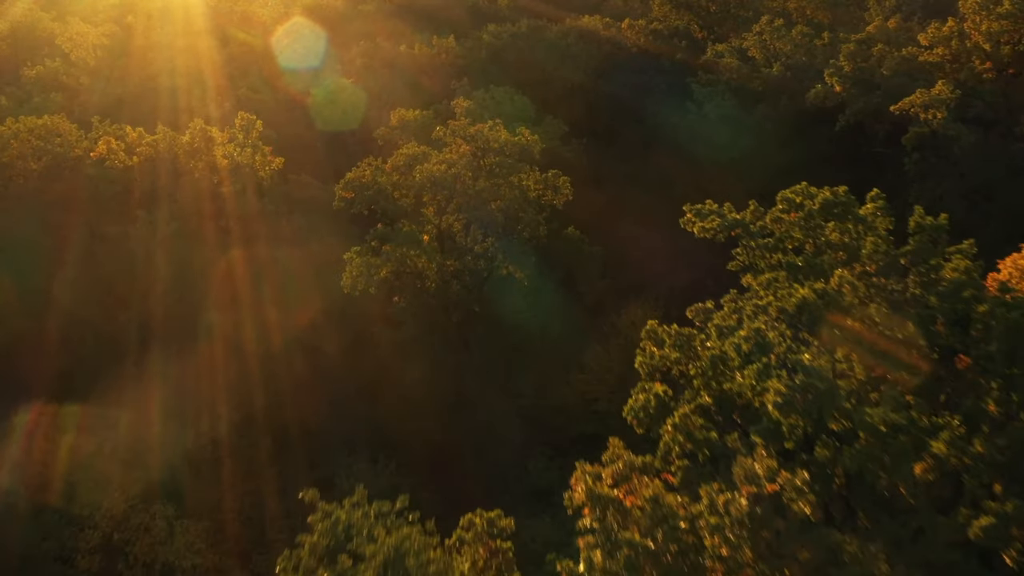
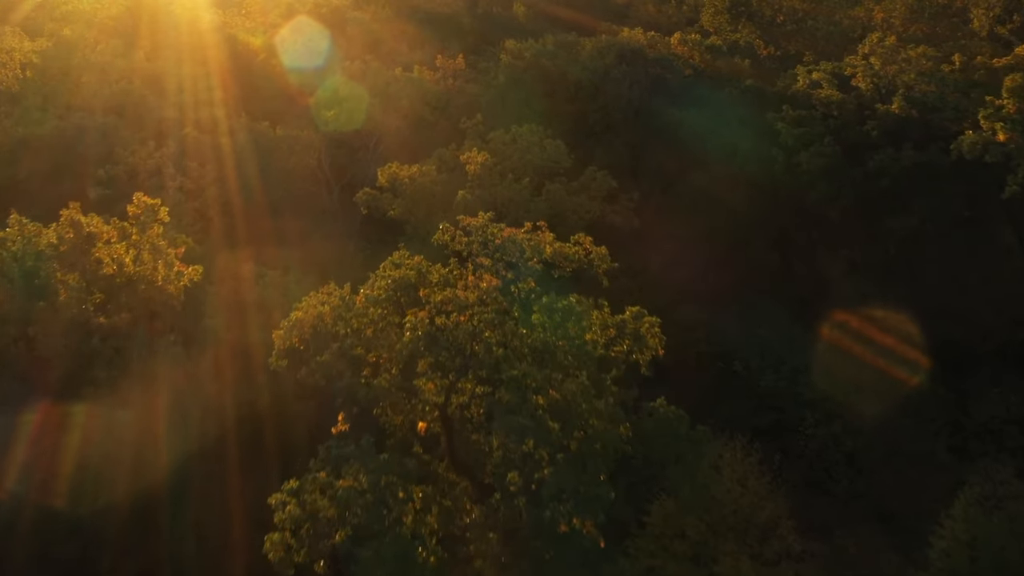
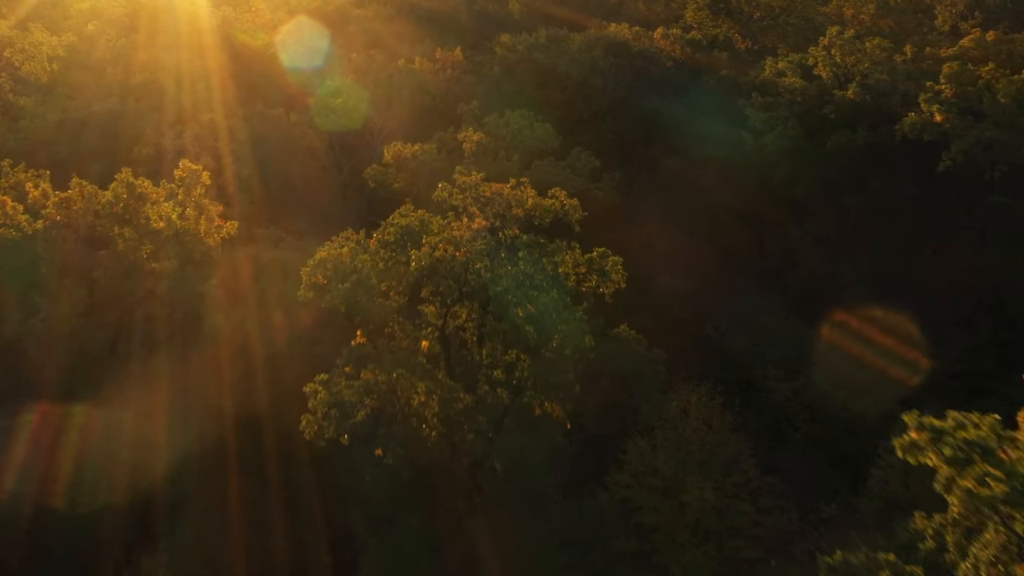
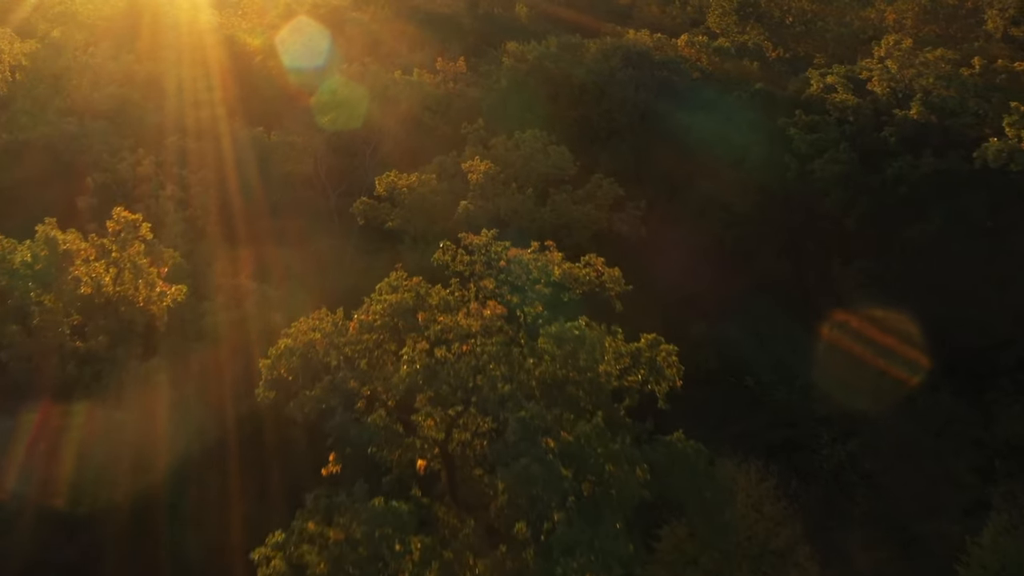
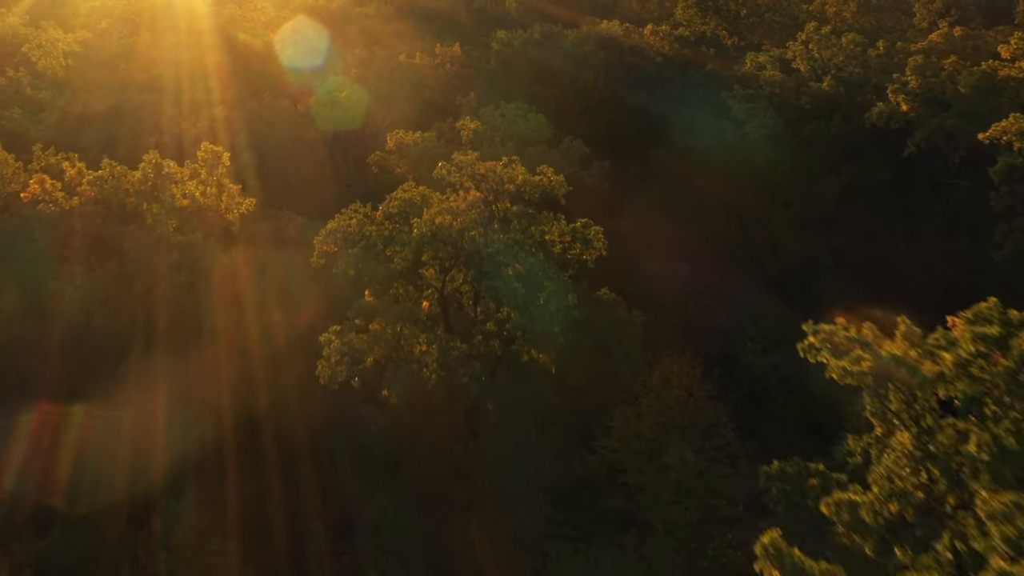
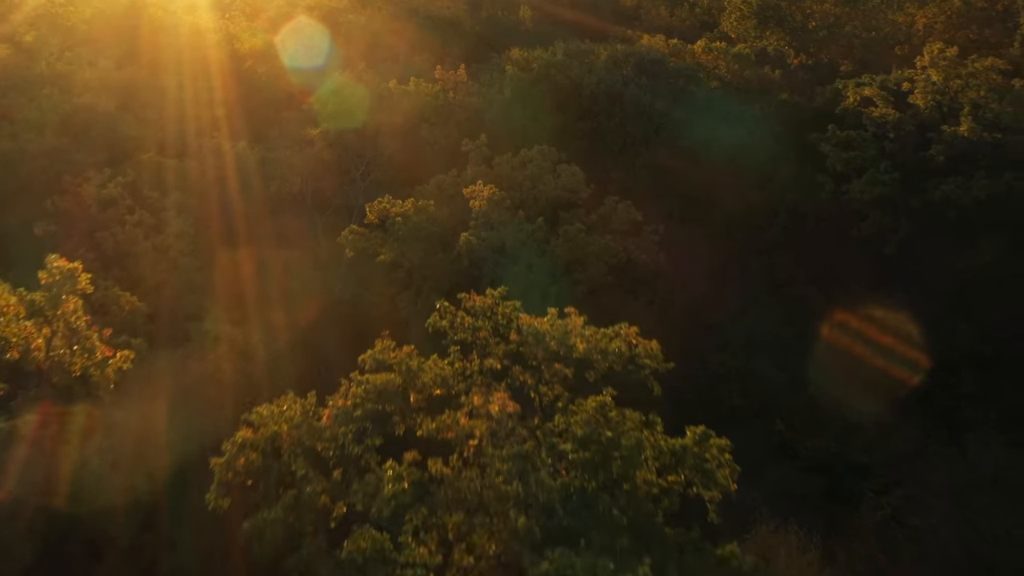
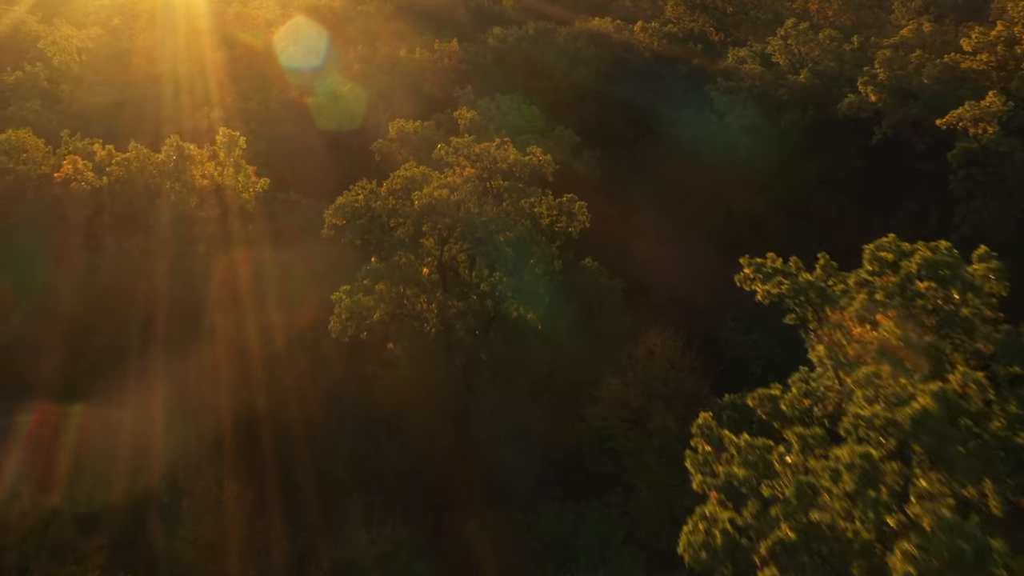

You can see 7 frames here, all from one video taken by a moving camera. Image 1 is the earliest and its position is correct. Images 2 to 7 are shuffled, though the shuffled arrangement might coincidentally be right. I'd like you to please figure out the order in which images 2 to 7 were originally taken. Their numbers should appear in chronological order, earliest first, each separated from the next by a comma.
7, 5, 3, 2, 4, 6
